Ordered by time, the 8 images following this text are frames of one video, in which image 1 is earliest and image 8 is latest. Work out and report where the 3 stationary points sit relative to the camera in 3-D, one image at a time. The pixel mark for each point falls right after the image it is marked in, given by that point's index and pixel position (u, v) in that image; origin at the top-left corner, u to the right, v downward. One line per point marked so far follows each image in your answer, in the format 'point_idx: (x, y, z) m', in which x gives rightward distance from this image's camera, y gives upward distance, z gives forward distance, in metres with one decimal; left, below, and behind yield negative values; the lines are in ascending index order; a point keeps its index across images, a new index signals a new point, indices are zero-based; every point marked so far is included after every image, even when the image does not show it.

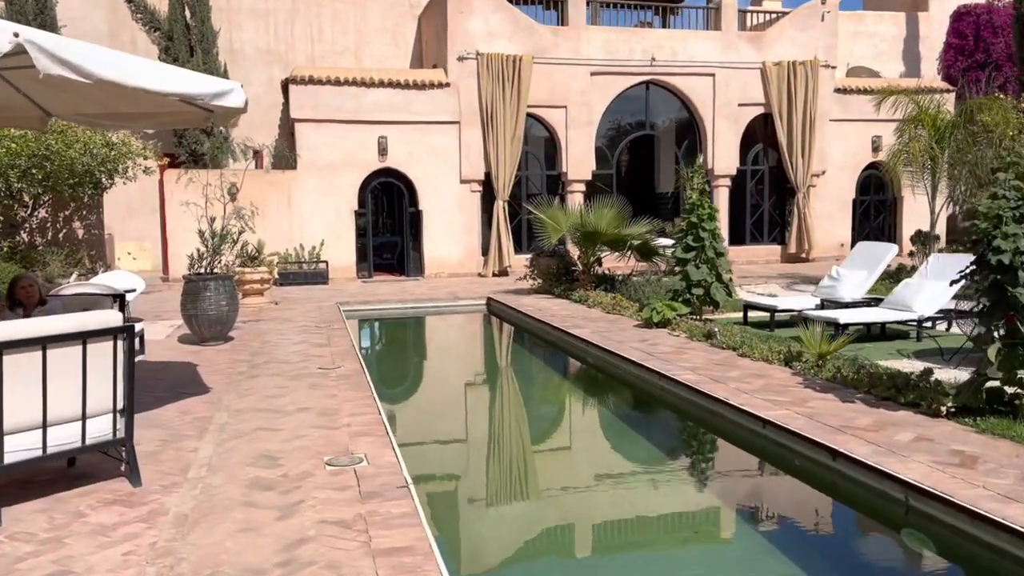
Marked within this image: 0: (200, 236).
0: (-3.5, +0.6, +9.5) m
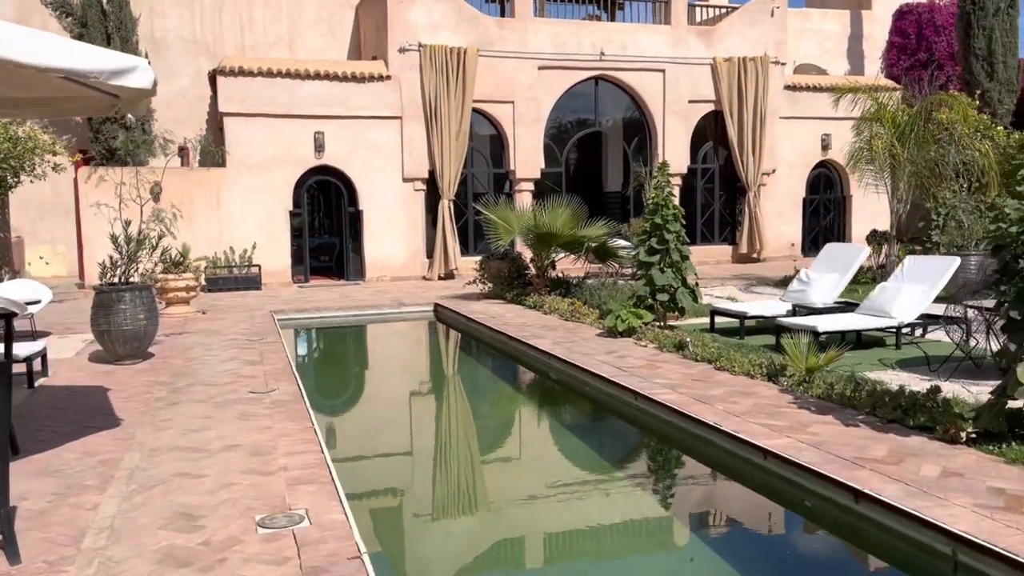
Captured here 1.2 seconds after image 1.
0: (-4.0, +0.5, +8.4) m
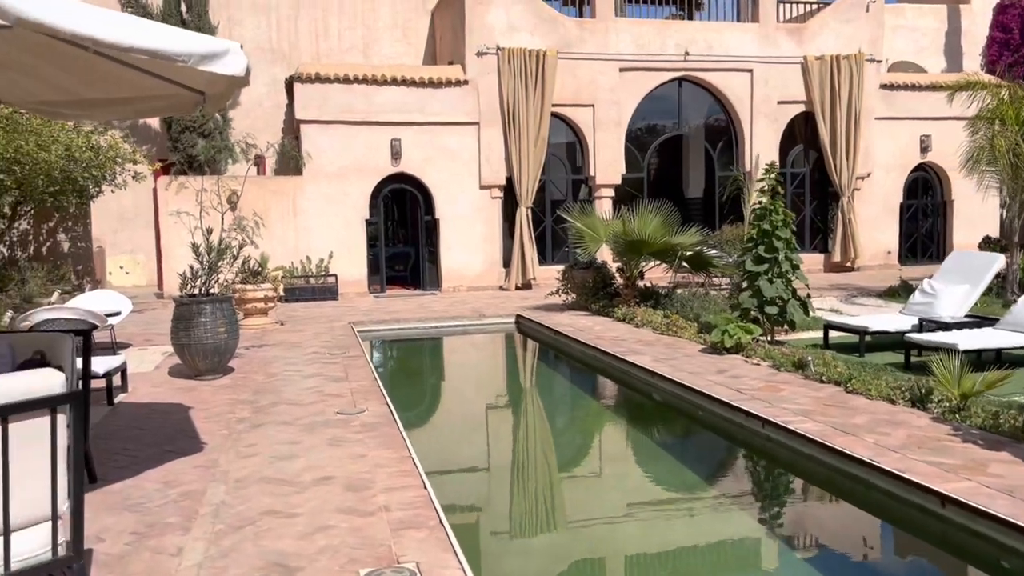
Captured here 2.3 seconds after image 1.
0: (-3.0, +0.4, +8.1) m
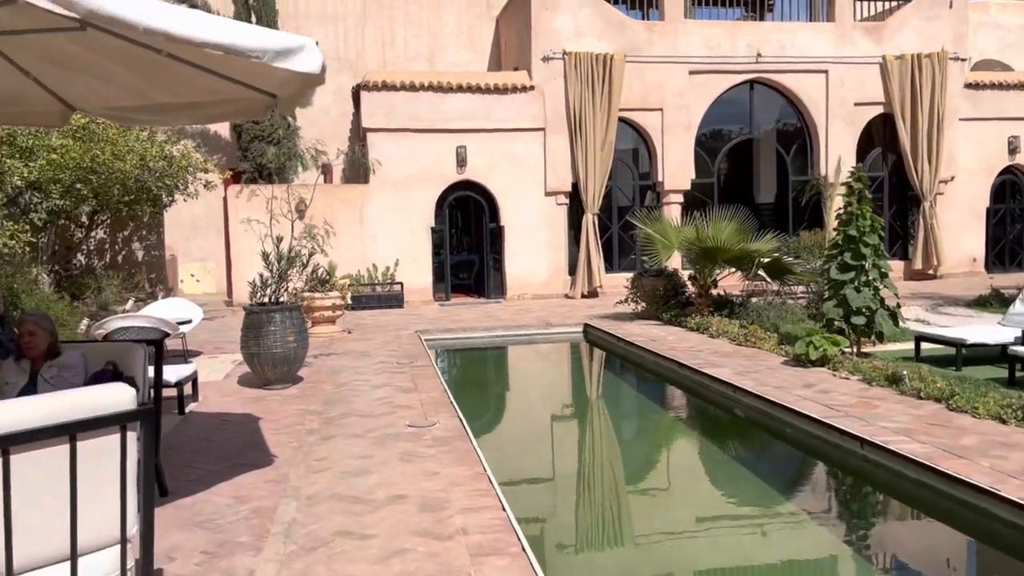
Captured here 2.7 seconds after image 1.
0: (-2.3, +0.3, +8.0) m
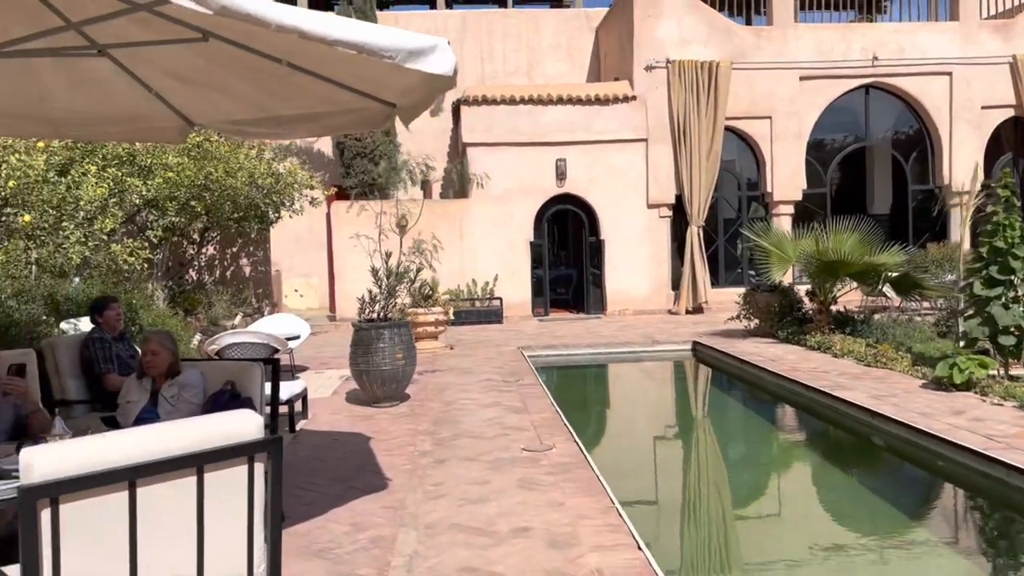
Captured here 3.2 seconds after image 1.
0: (-1.3, +0.1, +7.9) m
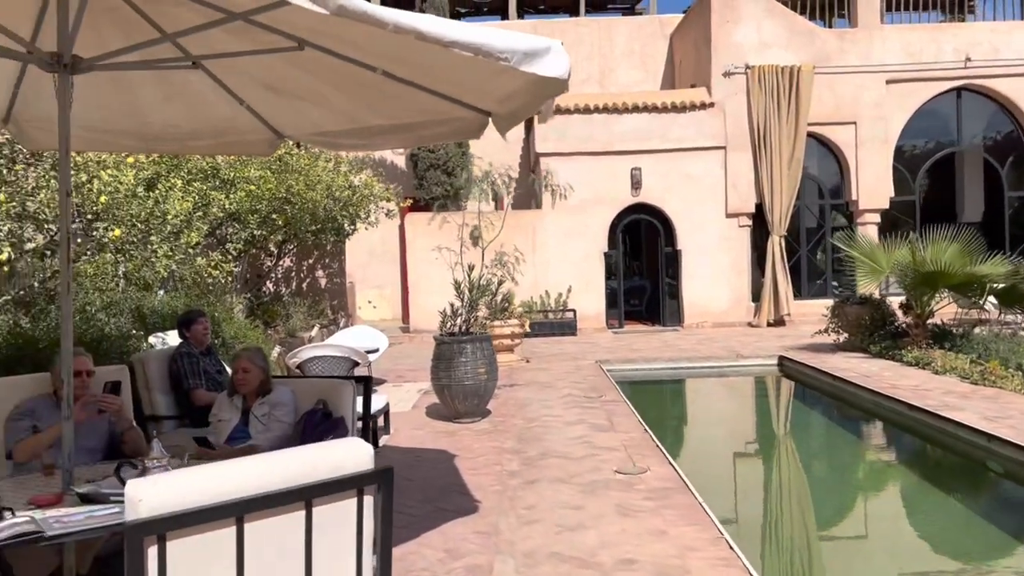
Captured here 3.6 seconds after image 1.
0: (-0.5, 0.0, +7.7) m
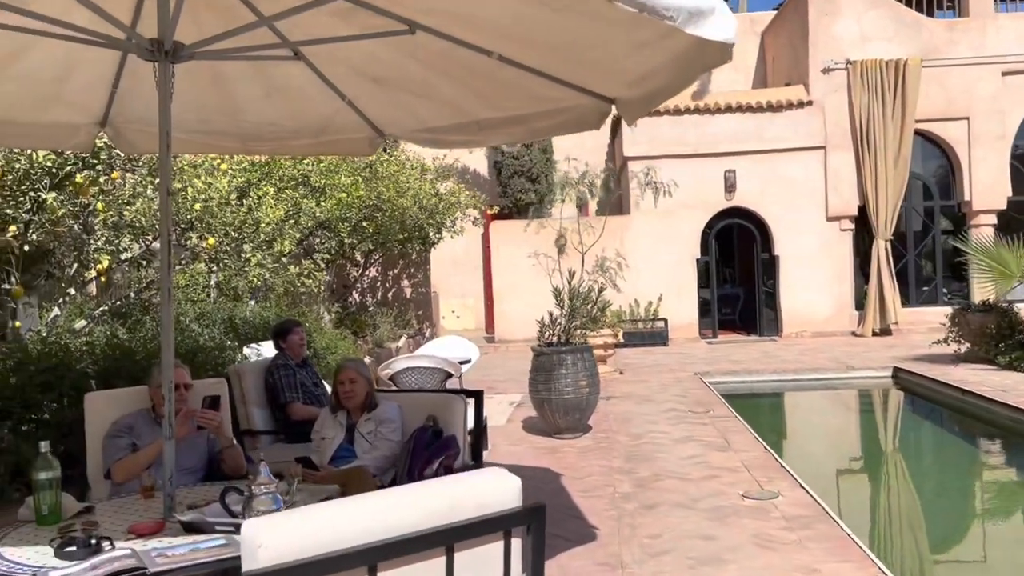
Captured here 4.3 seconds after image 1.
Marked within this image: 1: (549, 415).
0: (+0.4, -0.1, +7.3) m
1: (+0.3, -1.1, +7.2) m
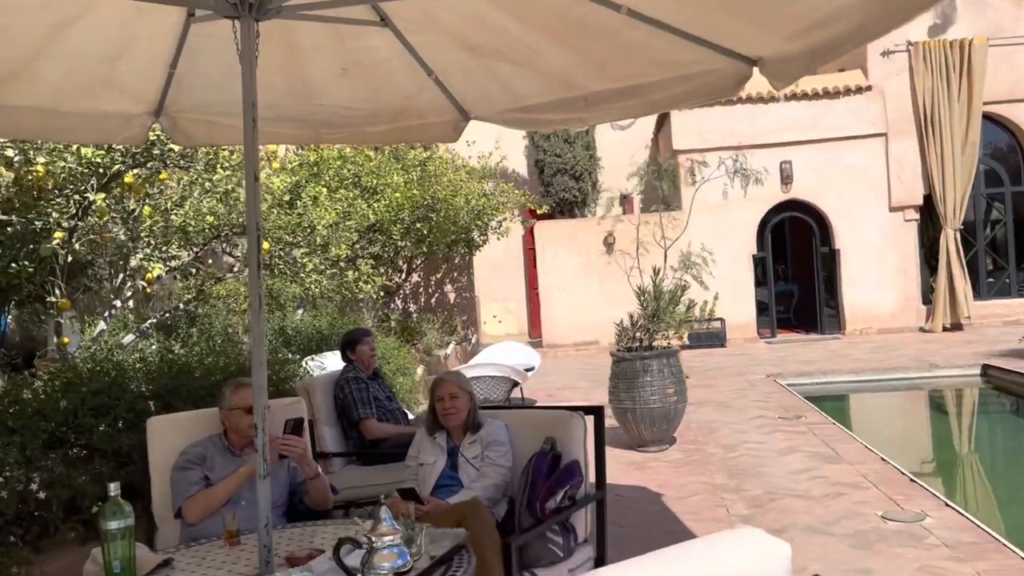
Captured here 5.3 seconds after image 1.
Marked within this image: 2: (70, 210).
0: (+1.0, -0.1, +6.7) m
1: (+1.0, -1.1, +6.7) m
2: (-2.8, +0.5, +5.3) m
